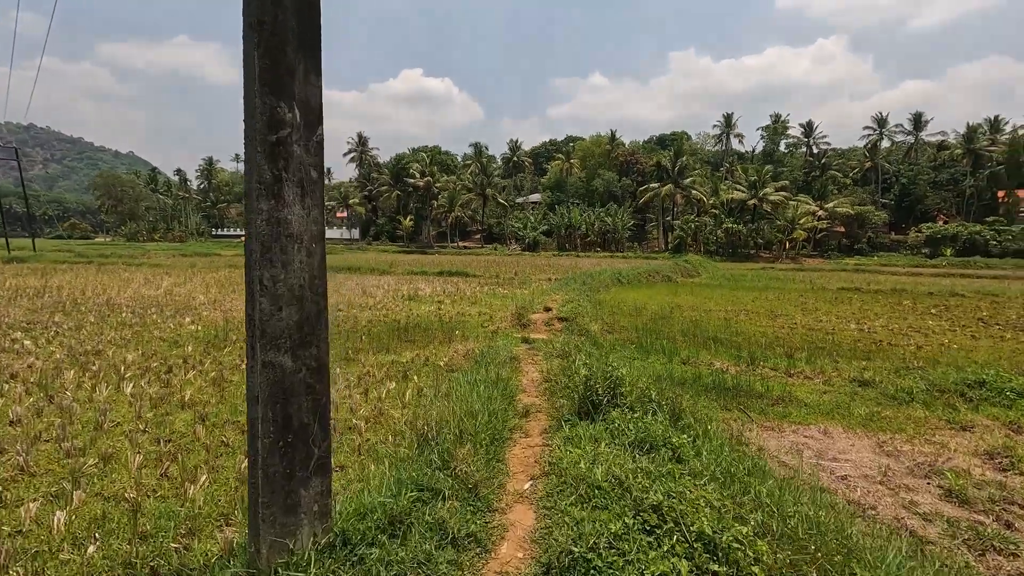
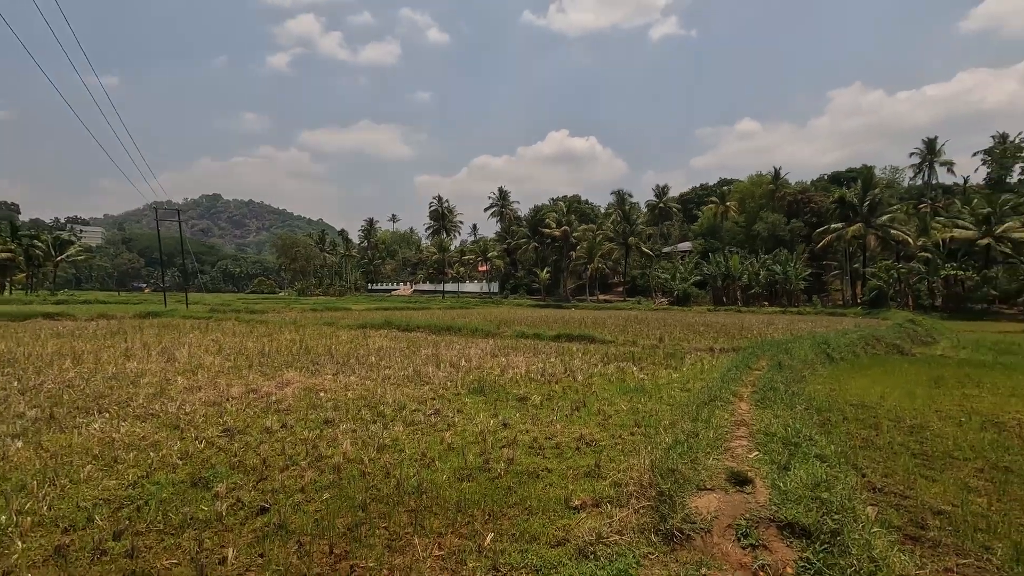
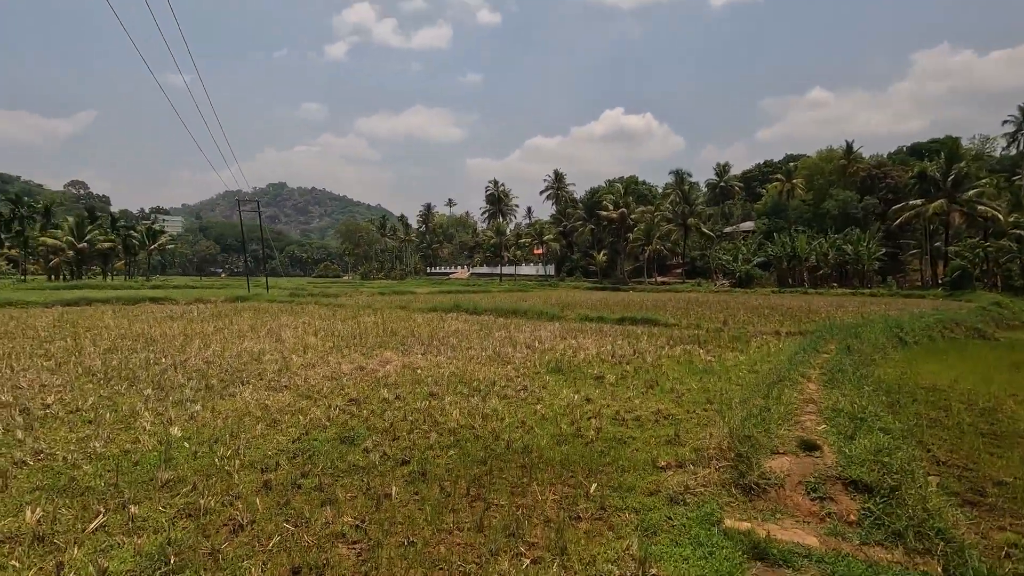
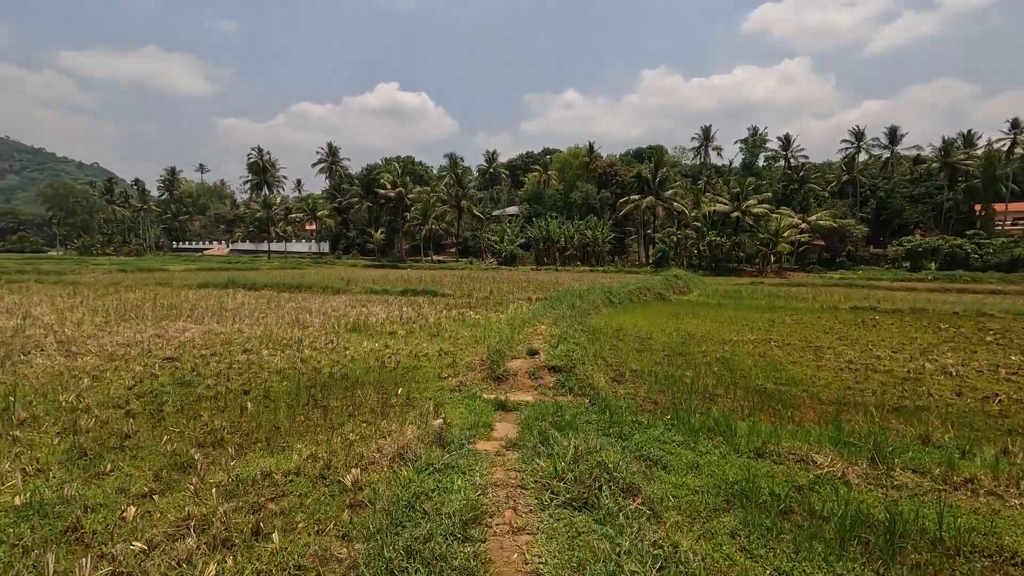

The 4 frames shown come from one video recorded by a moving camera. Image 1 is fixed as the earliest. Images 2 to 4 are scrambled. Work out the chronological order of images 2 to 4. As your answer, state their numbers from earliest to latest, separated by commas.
4, 3, 2
